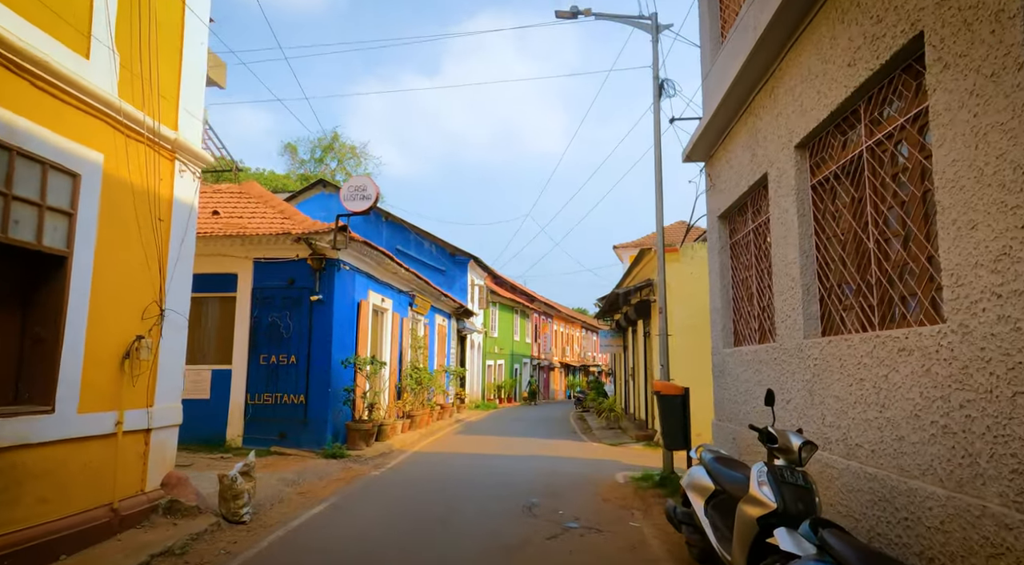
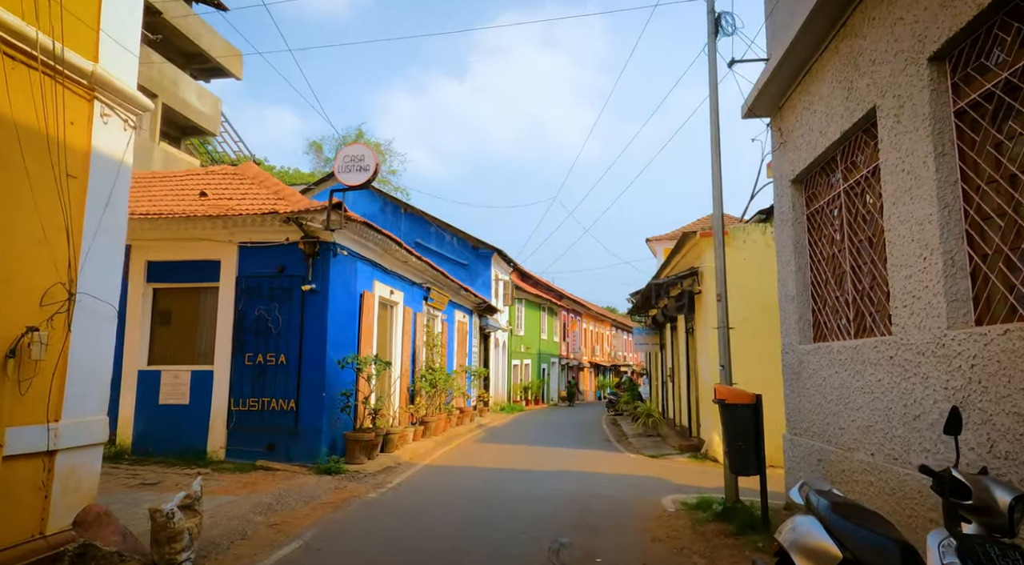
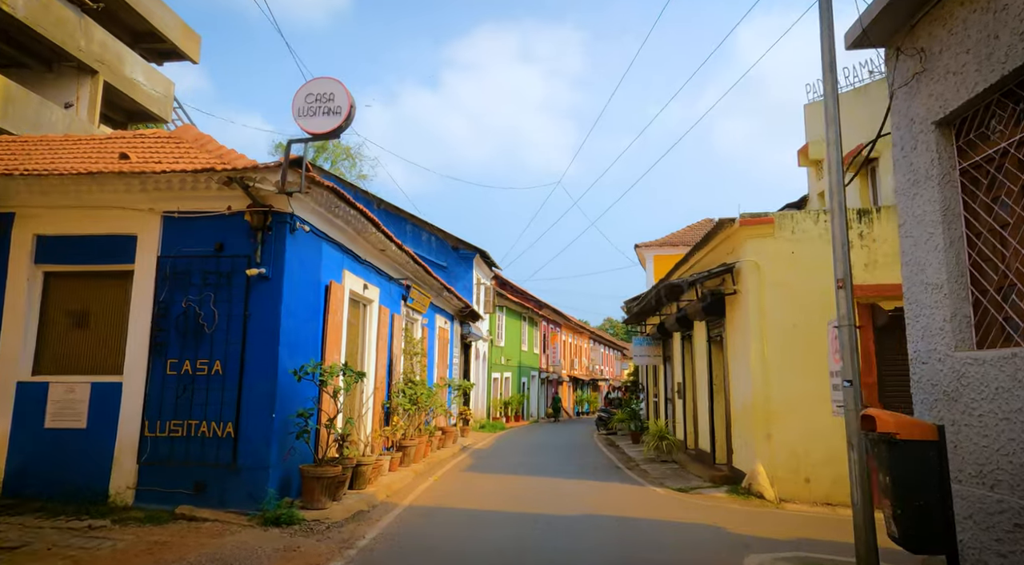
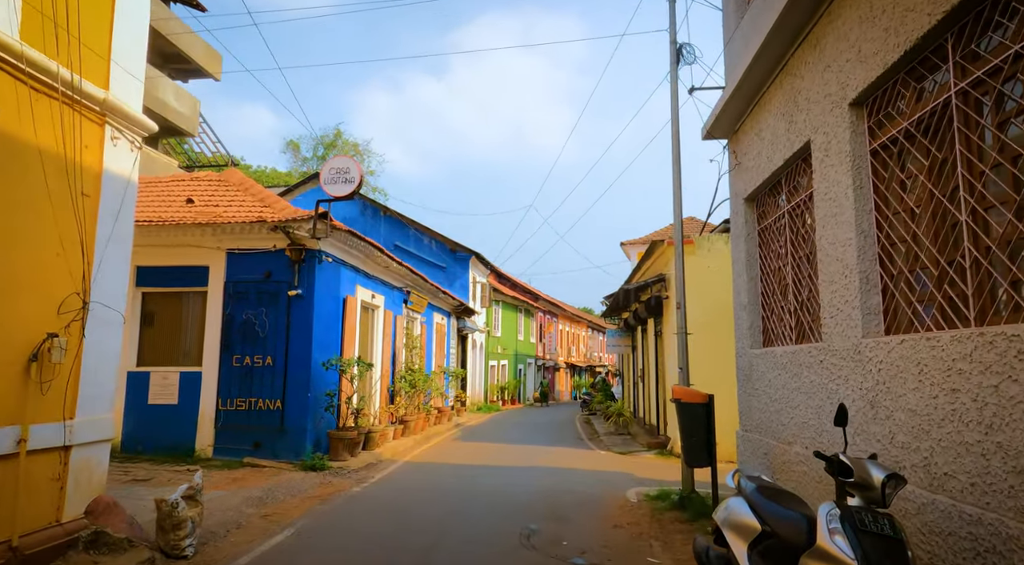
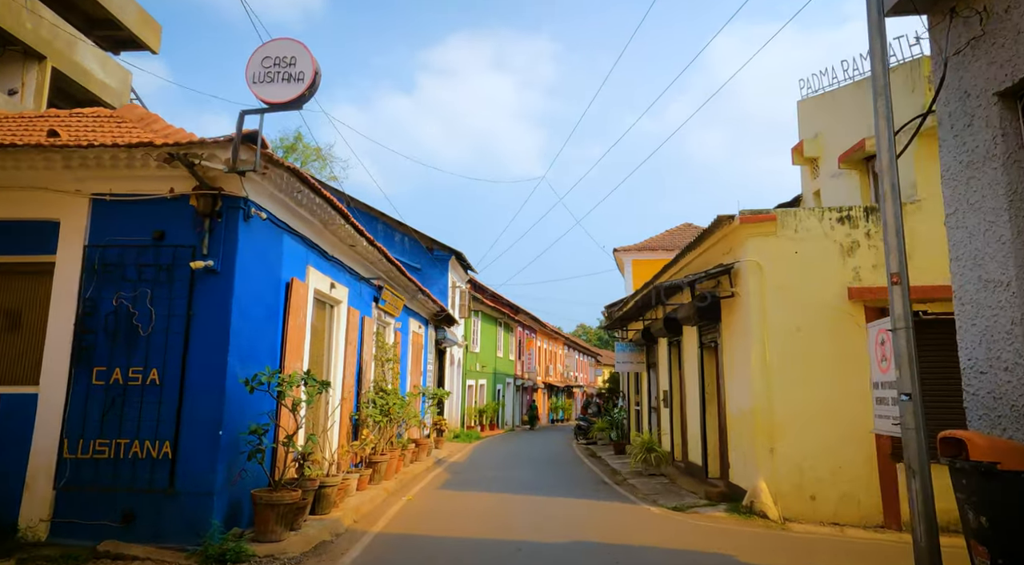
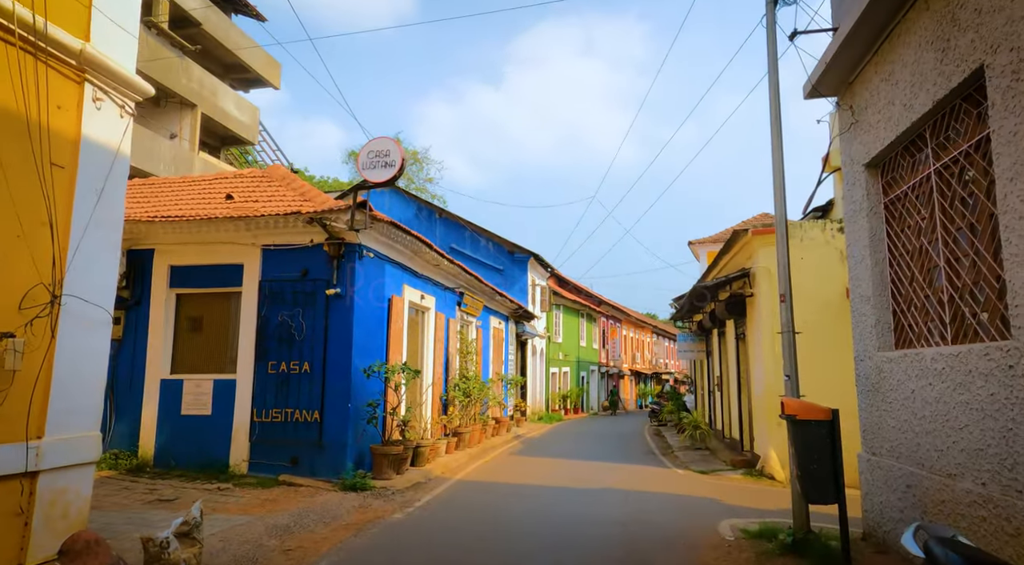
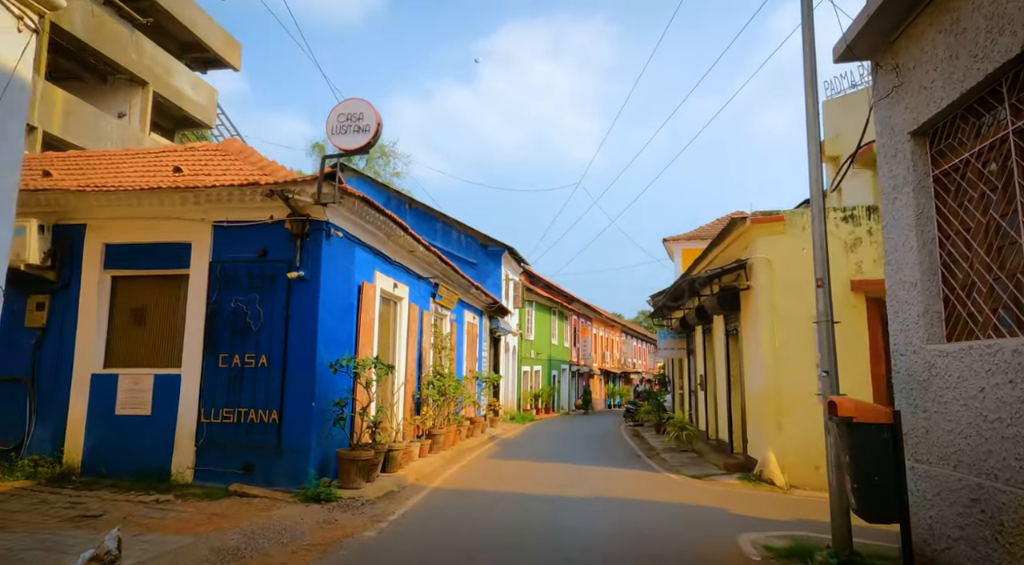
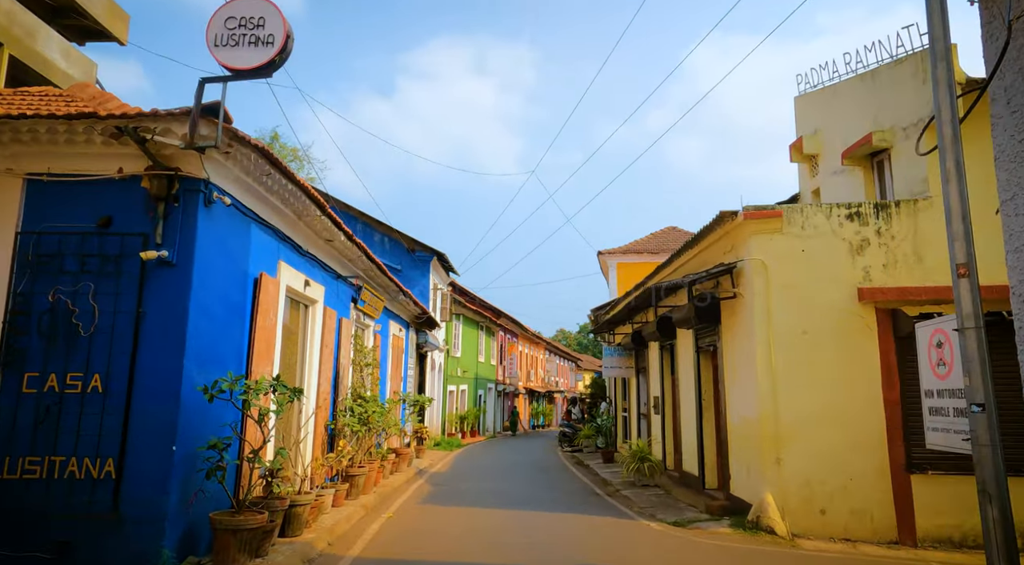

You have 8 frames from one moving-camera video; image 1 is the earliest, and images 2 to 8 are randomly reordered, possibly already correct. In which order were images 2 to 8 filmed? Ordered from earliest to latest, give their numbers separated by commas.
4, 2, 6, 7, 3, 5, 8
